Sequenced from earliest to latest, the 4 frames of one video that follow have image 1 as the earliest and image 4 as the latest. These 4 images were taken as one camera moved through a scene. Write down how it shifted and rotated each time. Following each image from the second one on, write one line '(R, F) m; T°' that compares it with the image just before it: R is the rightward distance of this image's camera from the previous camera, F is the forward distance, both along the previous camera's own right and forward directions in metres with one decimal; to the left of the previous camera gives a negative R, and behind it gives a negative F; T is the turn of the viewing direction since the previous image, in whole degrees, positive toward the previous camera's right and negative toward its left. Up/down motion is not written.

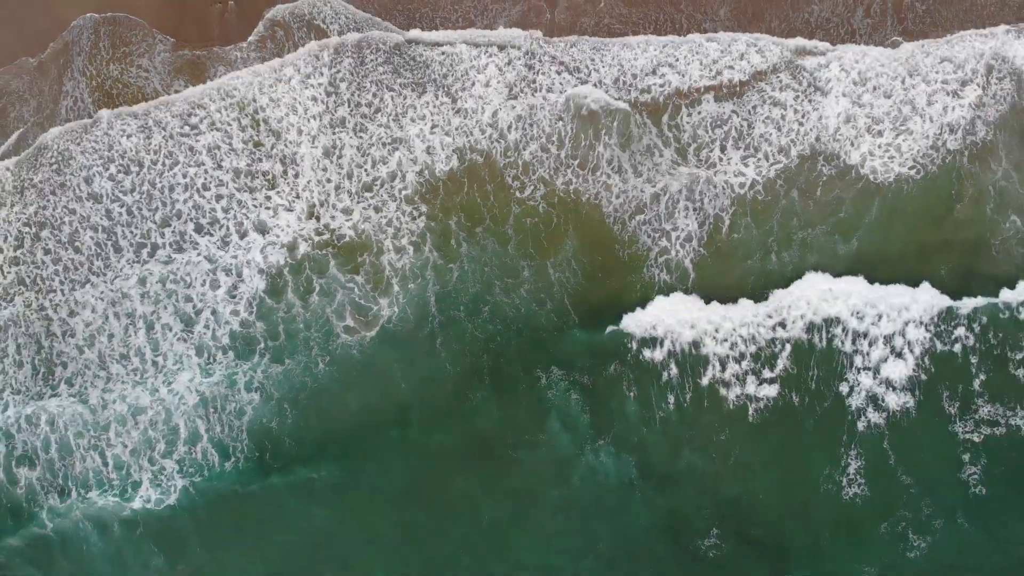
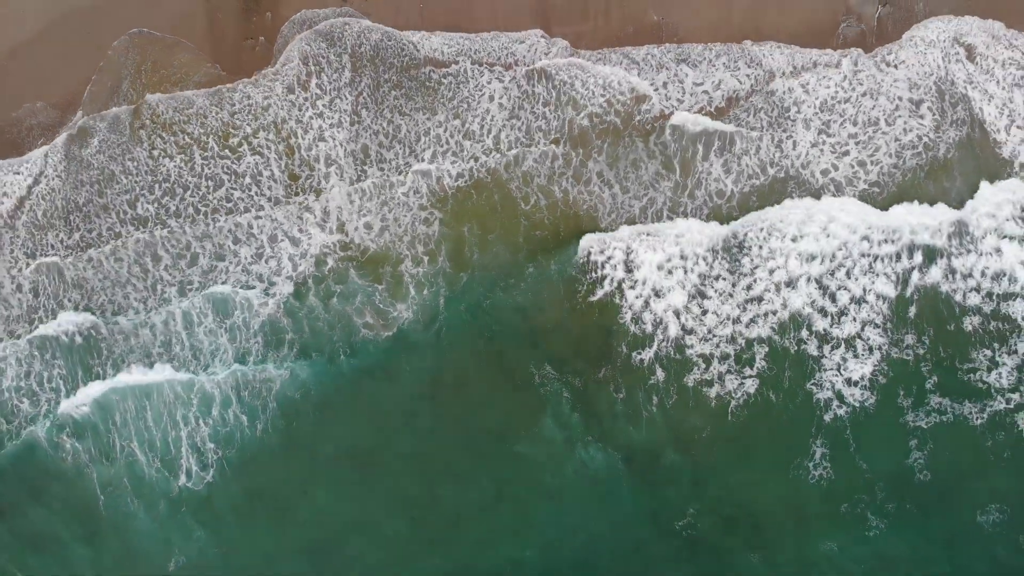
(+2.2, -1.1) m; -6°
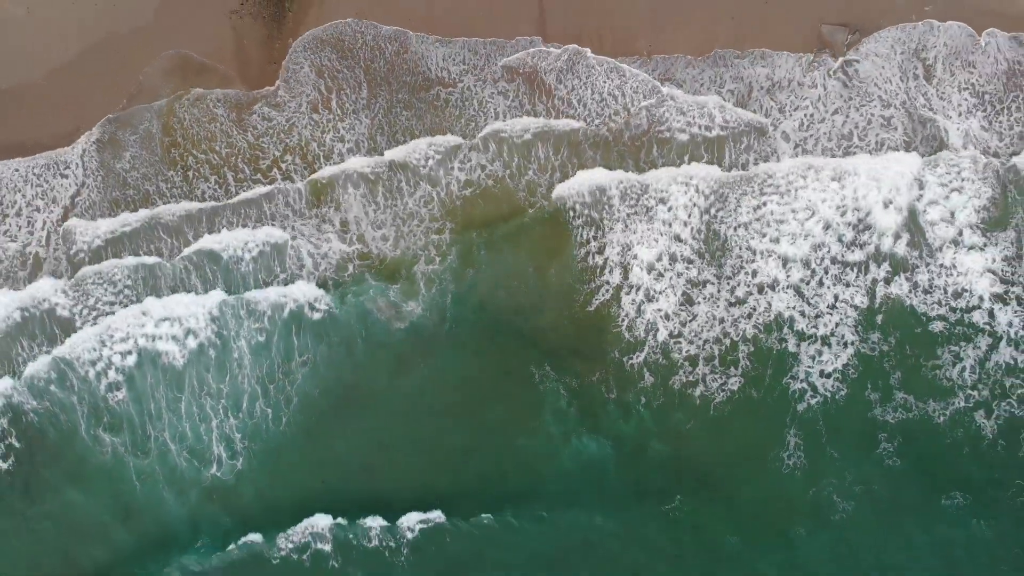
(+0.2, -1.6) m; -1°
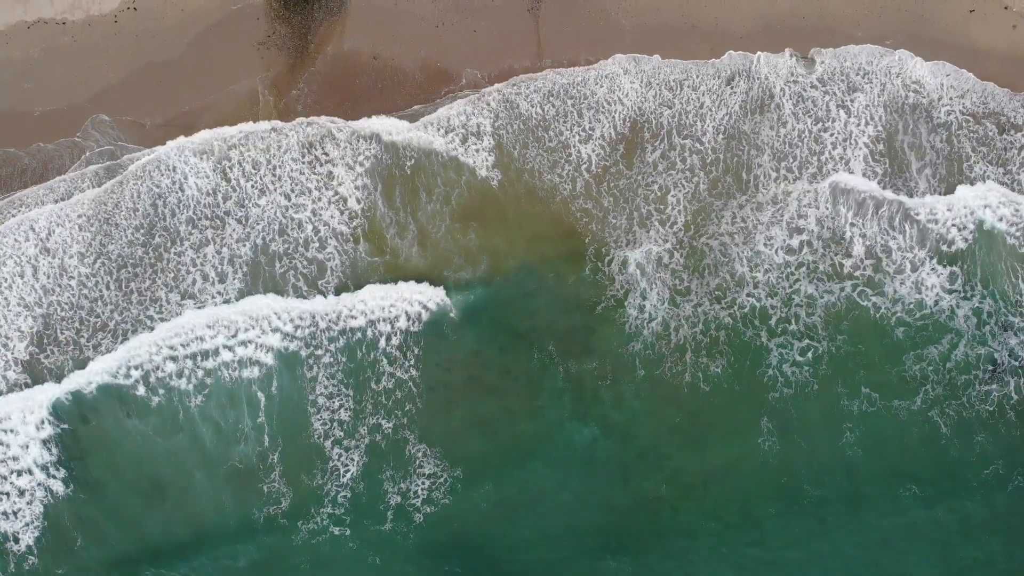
(+0.4, -2.1) m; -1°
